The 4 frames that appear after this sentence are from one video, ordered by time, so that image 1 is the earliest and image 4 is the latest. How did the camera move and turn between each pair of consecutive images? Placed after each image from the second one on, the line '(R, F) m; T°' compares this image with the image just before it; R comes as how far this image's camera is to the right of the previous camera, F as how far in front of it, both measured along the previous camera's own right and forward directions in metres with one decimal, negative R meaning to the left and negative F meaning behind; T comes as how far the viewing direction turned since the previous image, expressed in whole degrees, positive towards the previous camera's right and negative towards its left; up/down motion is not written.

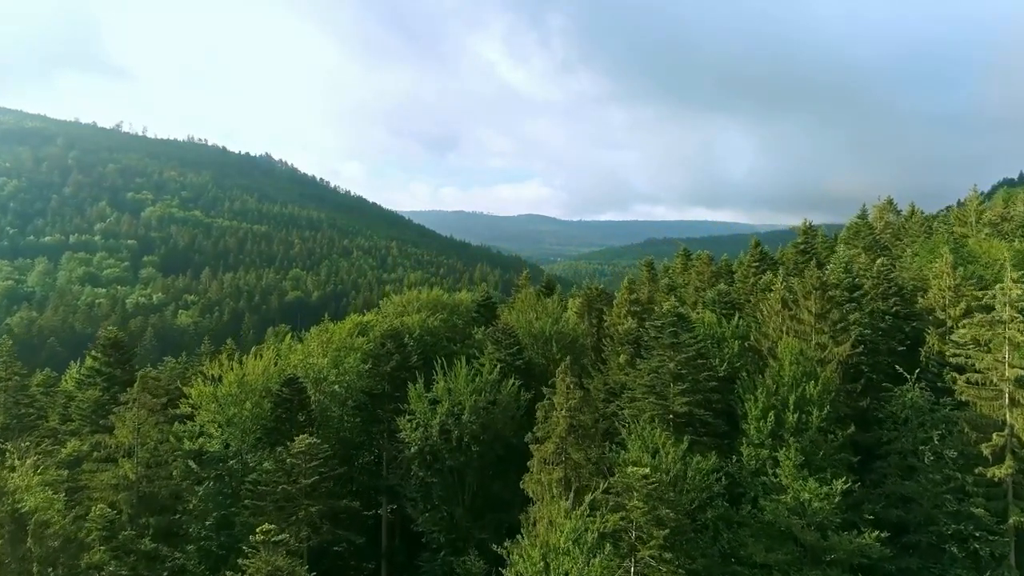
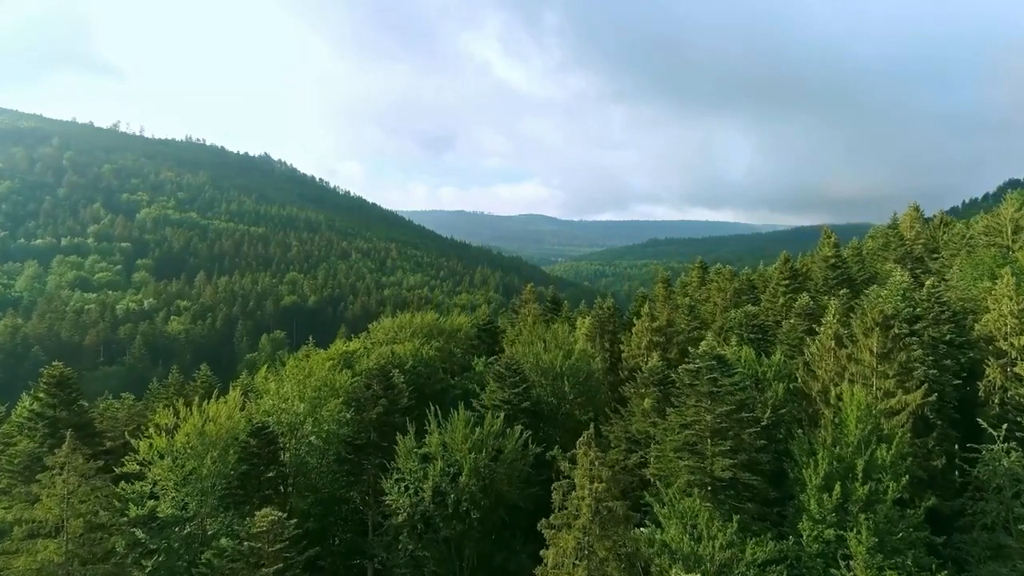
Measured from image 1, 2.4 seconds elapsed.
(-0.4, +6.1) m; 0°
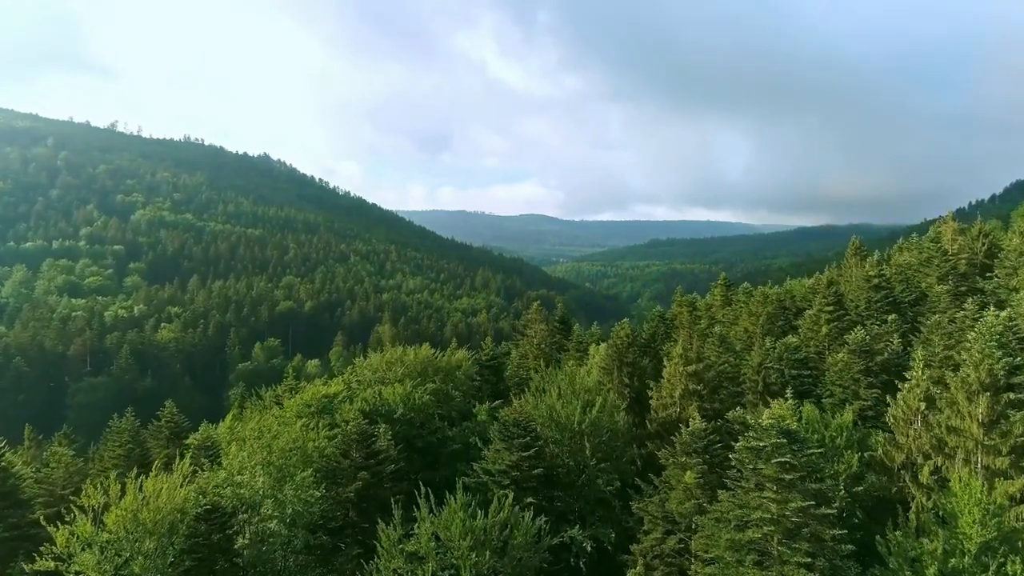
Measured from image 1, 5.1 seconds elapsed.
(-0.5, +6.9) m; 0°
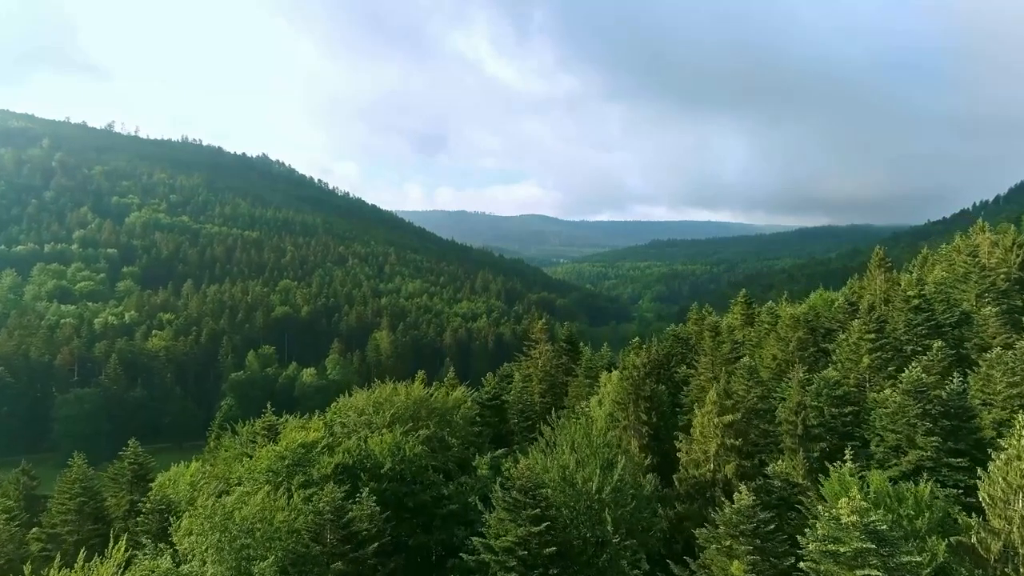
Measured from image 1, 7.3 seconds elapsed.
(-0.3, +5.4) m; 0°
